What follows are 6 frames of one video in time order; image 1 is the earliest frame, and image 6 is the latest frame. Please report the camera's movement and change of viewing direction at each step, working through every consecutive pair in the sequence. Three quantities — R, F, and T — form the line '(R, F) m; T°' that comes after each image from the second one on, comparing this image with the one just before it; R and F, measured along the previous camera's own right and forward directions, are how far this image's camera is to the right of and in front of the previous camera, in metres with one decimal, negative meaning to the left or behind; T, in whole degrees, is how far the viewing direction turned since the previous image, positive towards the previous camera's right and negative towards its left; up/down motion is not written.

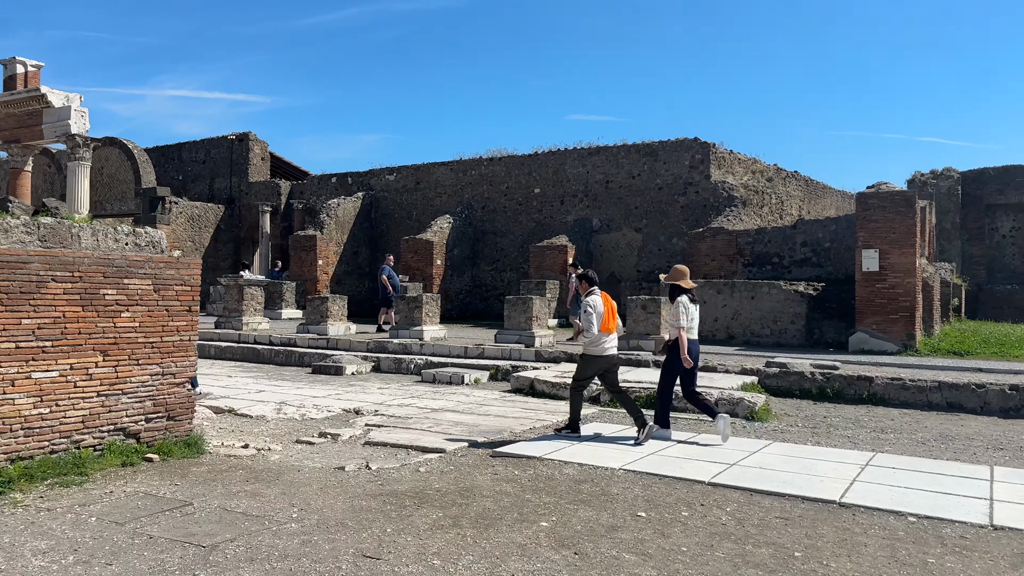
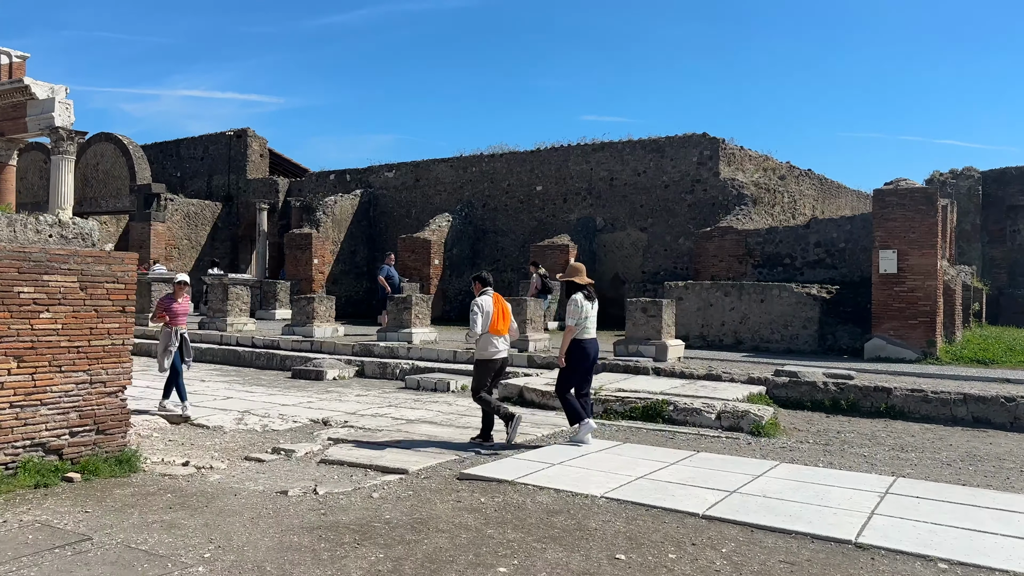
(+0.2, +0.6) m; -1°
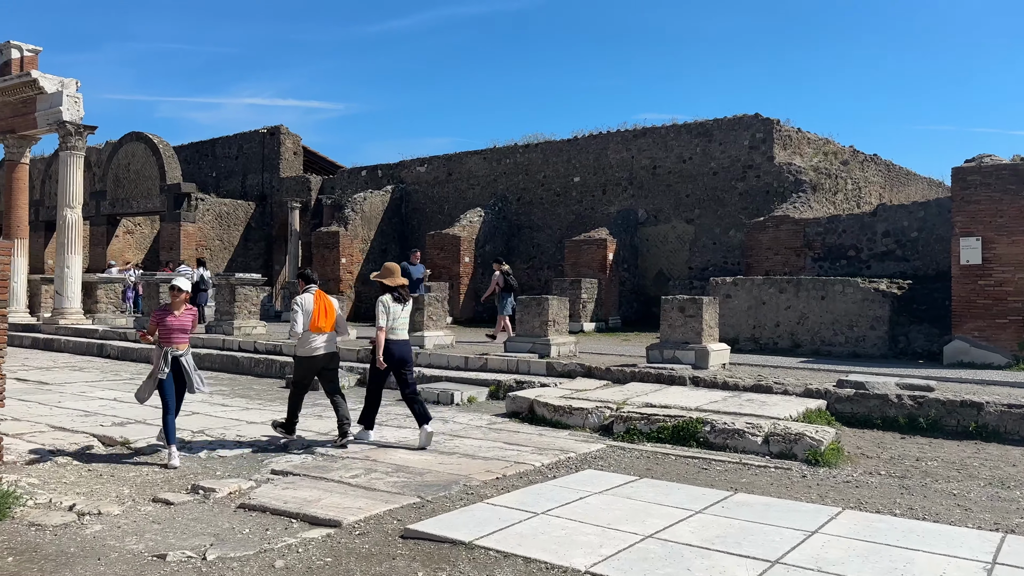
(+0.4, +1.2) m; -4°
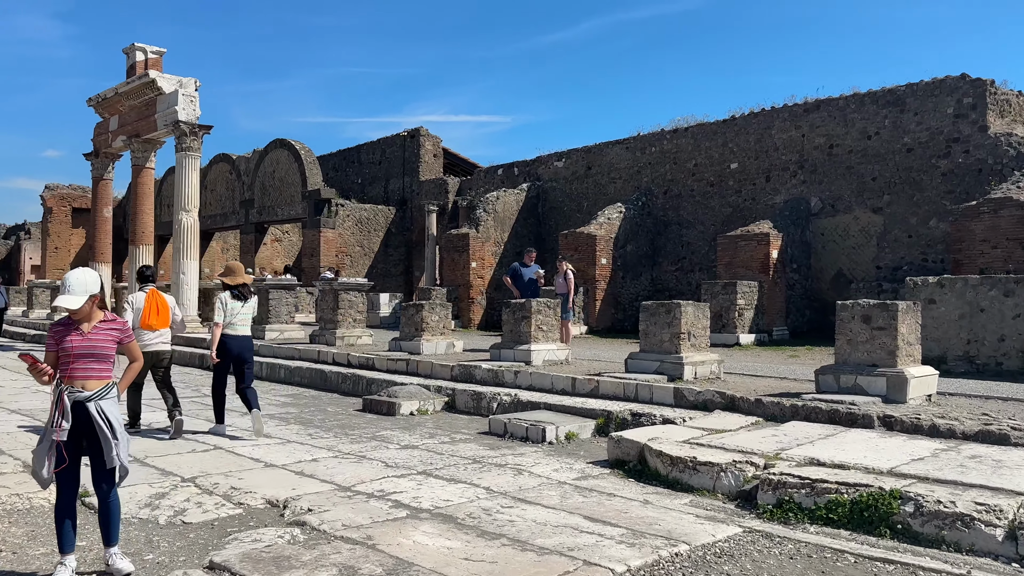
(+0.4, +1.9) m; -12°
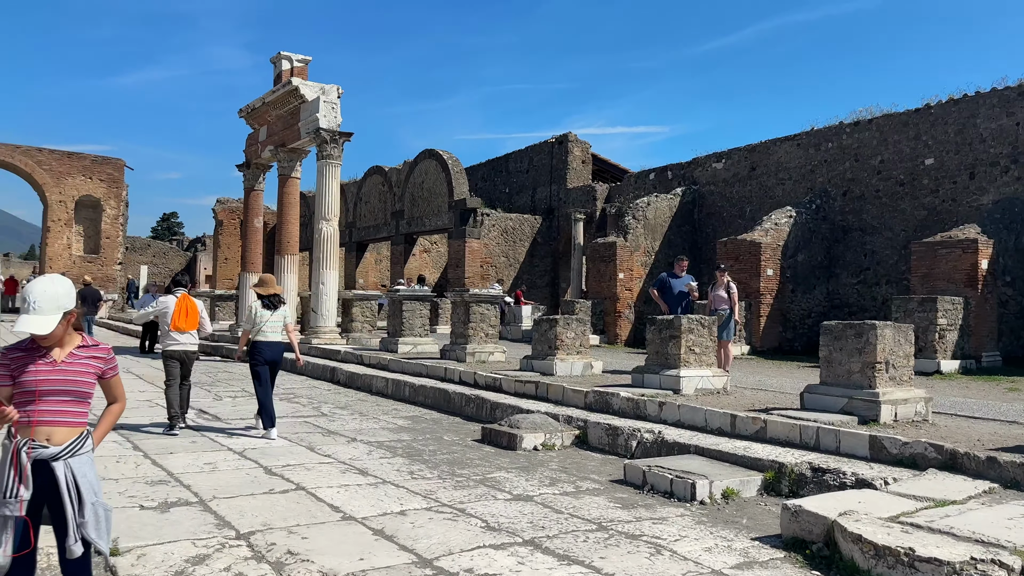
(+0.1, +1.1) m; -11°
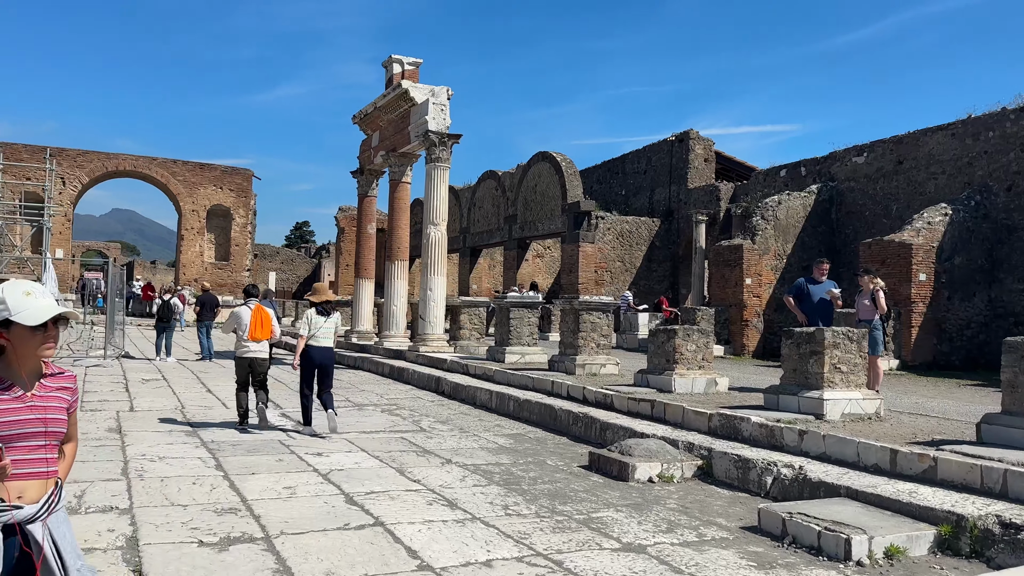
(0.0, +0.7) m; -9°
